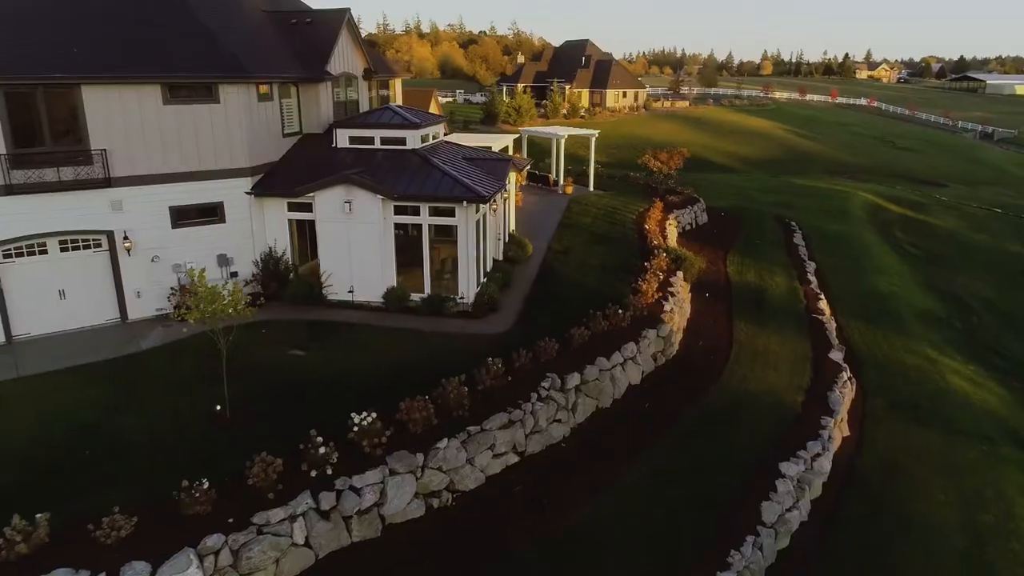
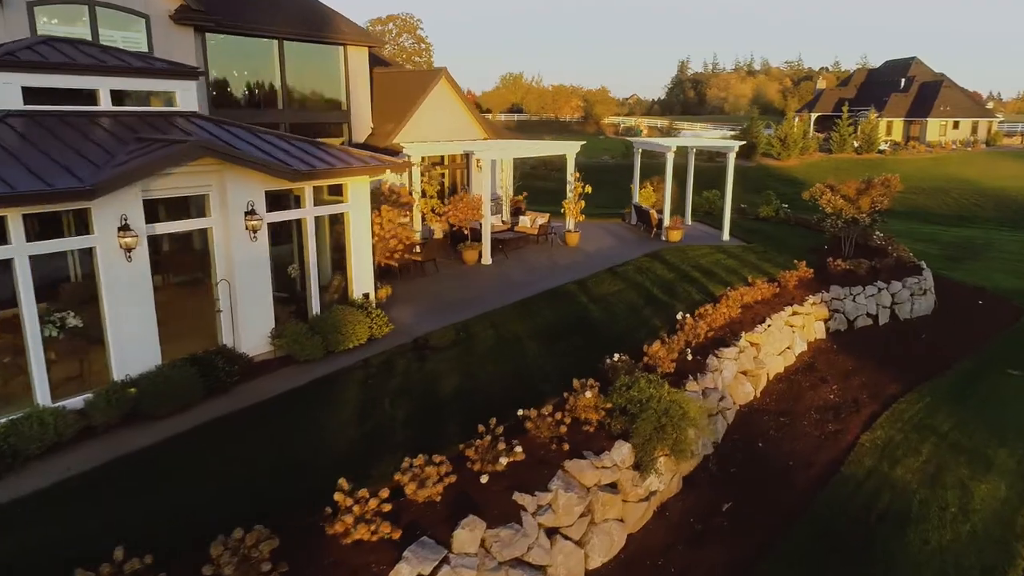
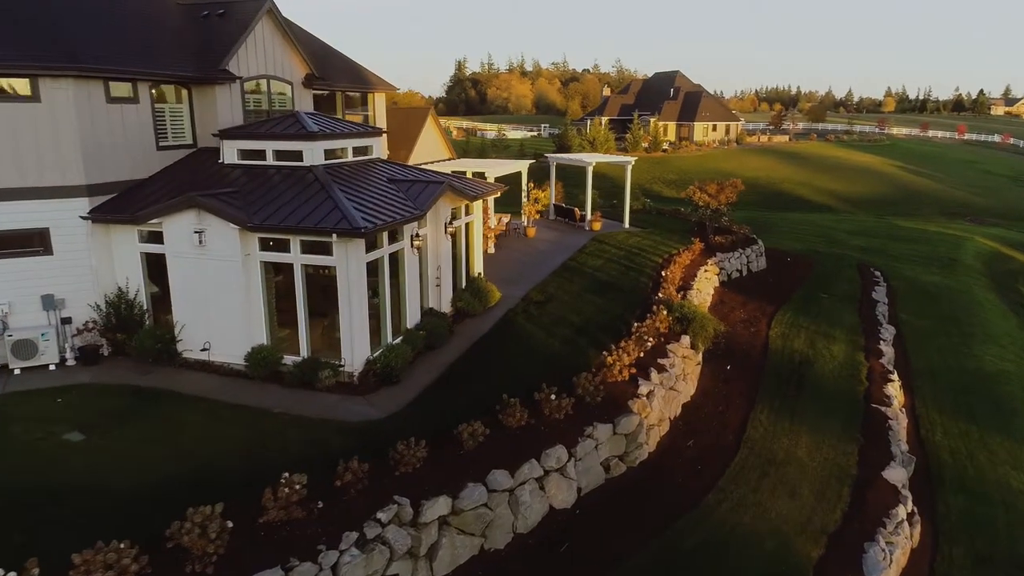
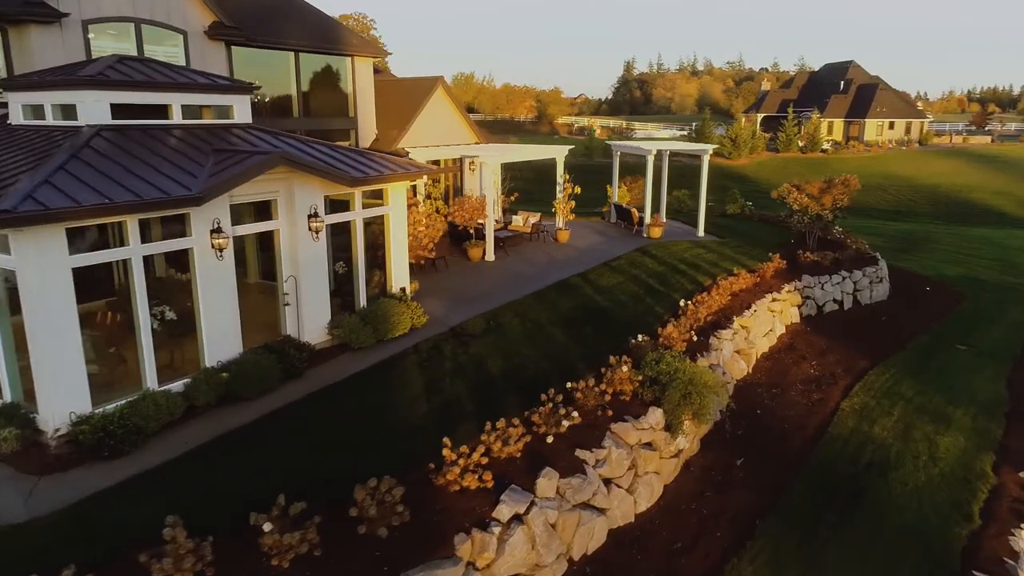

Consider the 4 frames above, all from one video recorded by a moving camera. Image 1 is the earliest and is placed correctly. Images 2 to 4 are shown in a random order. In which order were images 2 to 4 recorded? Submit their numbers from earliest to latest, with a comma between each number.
3, 4, 2
